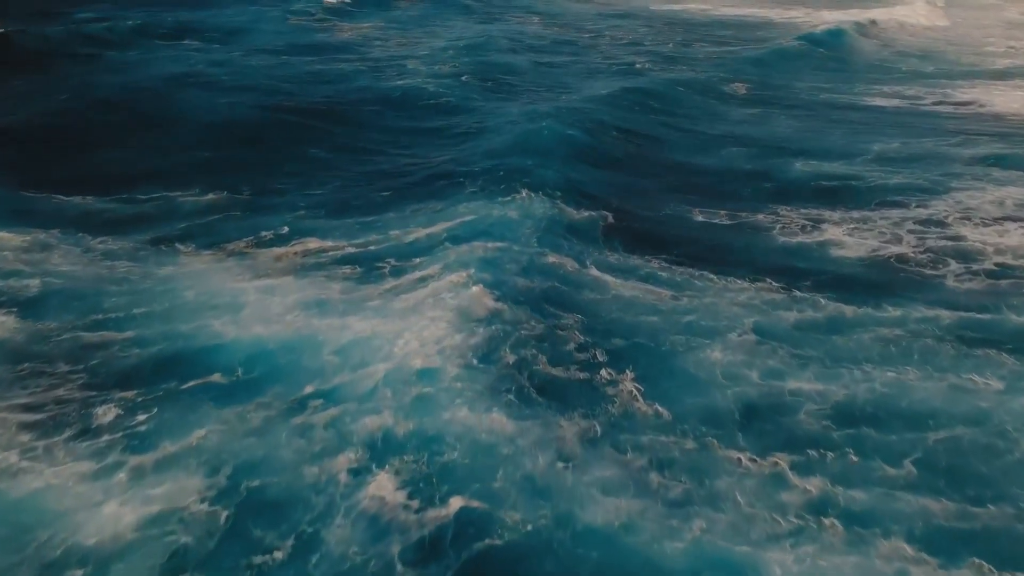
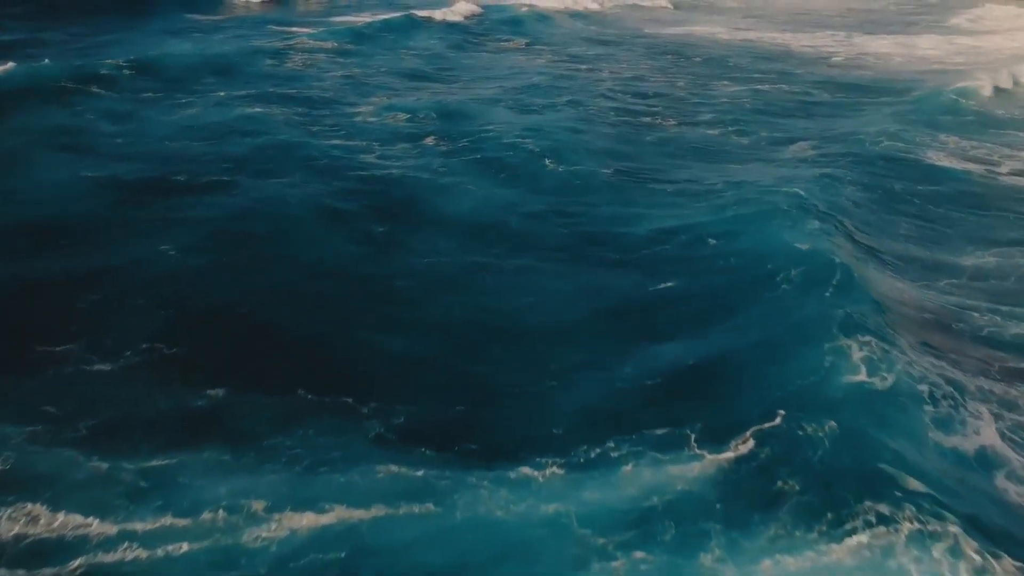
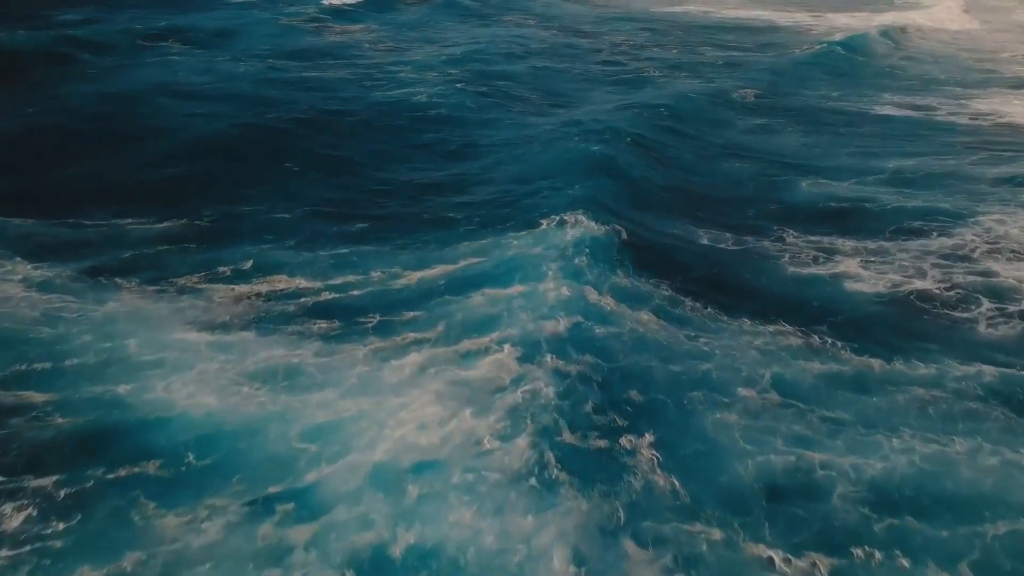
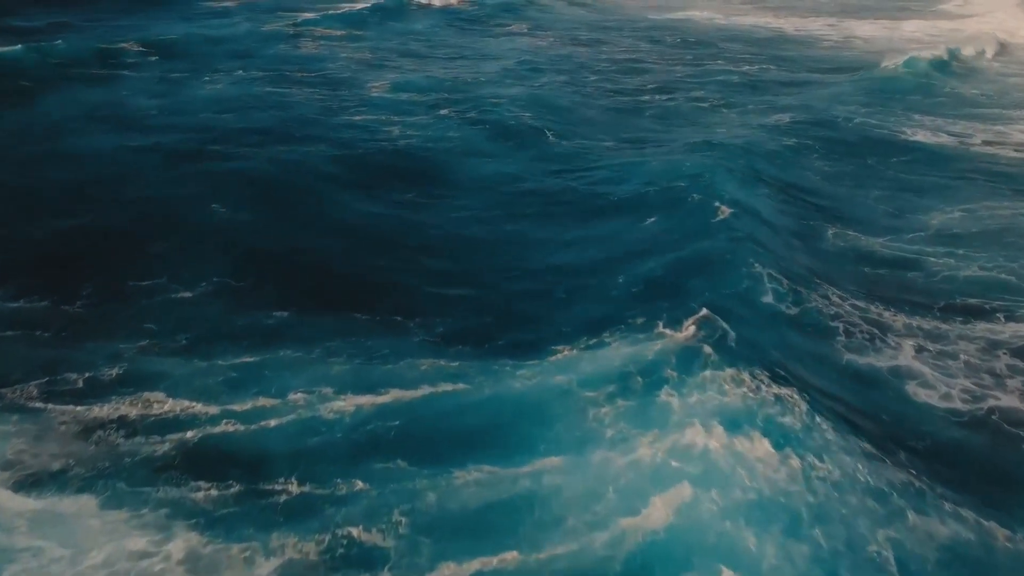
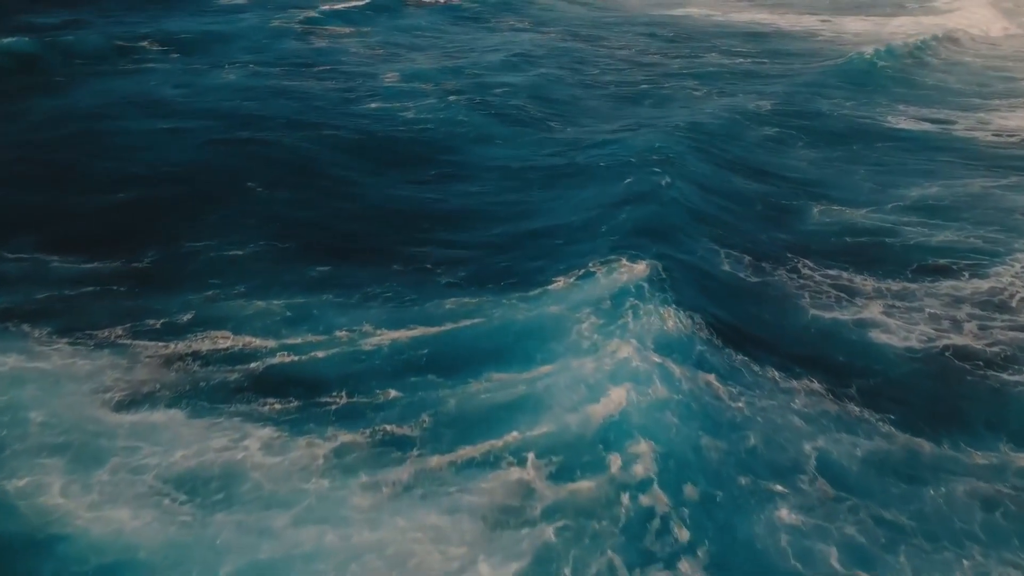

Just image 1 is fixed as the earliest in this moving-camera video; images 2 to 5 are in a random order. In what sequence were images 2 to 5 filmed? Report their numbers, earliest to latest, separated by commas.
3, 5, 4, 2
